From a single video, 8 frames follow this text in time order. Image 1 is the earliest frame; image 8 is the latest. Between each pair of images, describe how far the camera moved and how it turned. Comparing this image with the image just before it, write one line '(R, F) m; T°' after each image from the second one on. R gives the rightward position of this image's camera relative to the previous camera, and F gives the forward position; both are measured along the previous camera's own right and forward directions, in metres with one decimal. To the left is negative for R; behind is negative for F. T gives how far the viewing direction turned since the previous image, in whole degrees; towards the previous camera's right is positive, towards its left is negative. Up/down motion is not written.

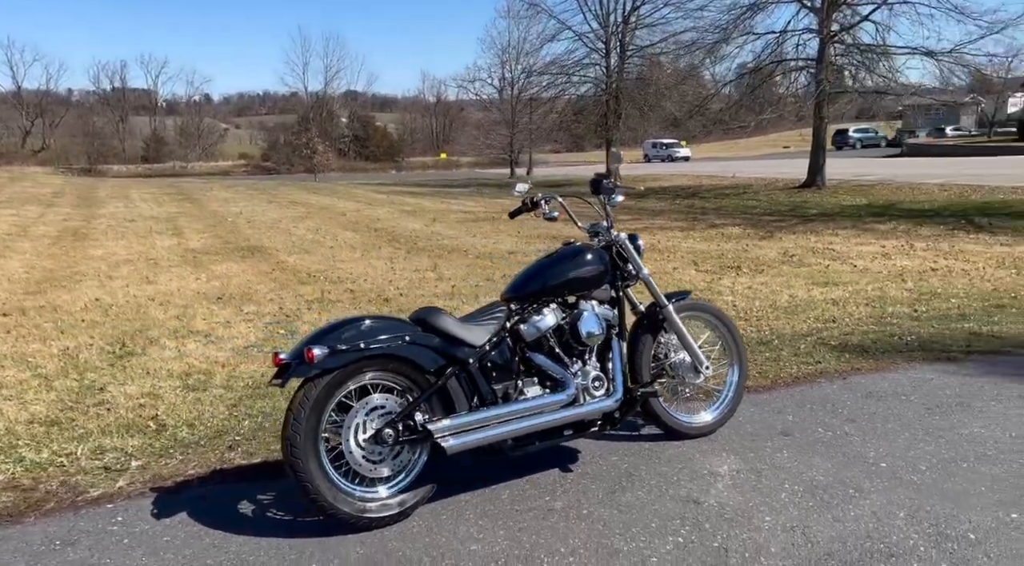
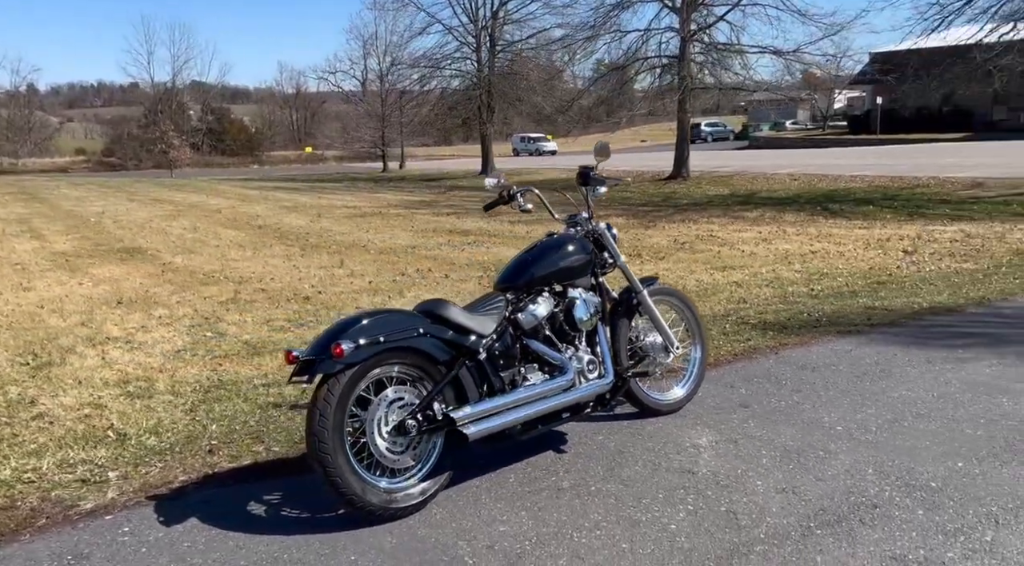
(-0.7, -0.1) m; +10°
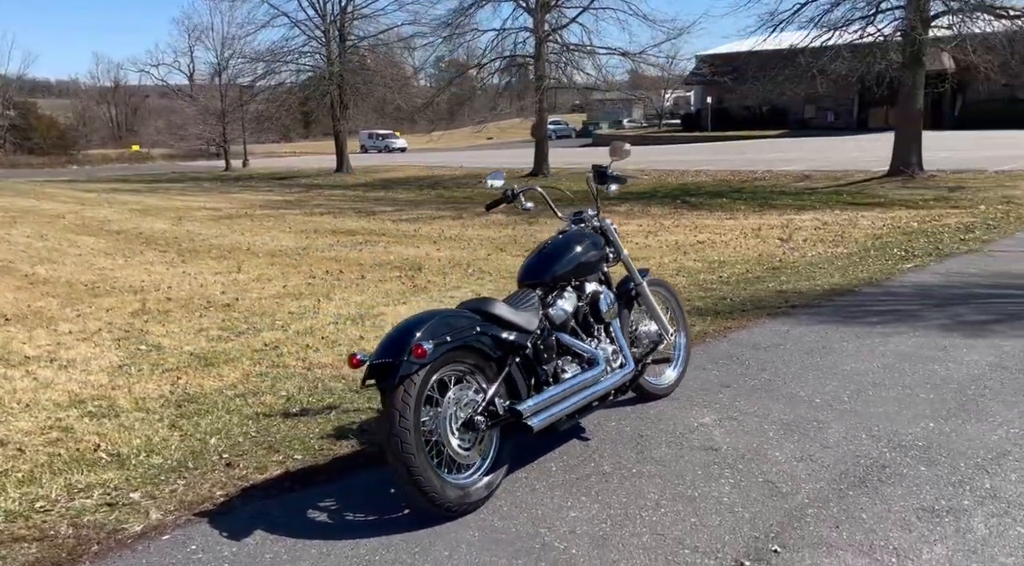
(-1.1, -0.1) m; +12°
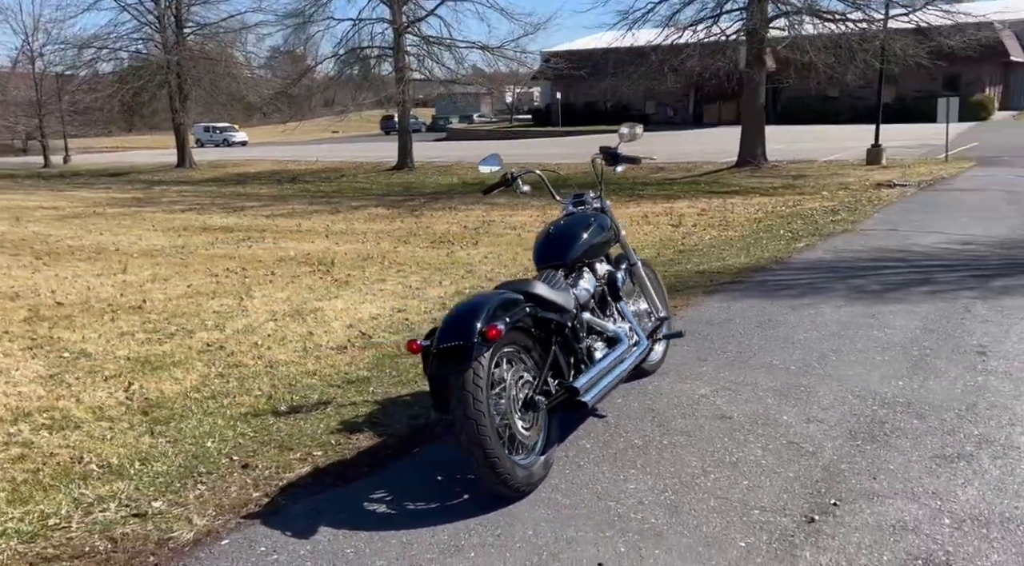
(-1.1, +0.1) m; +12°
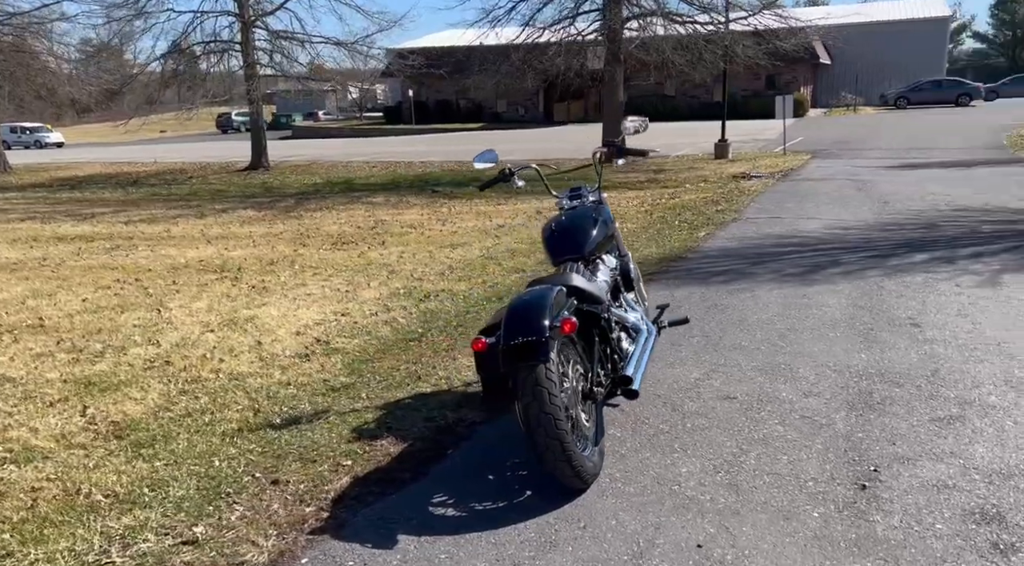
(-1.1, +0.2) m; +12°
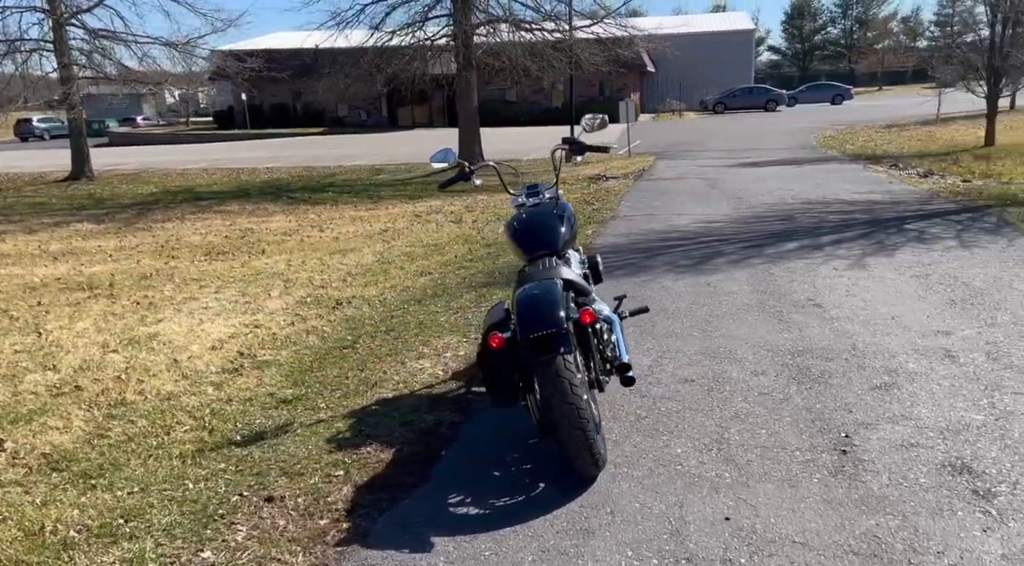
(-0.9, +0.1) m; +12°
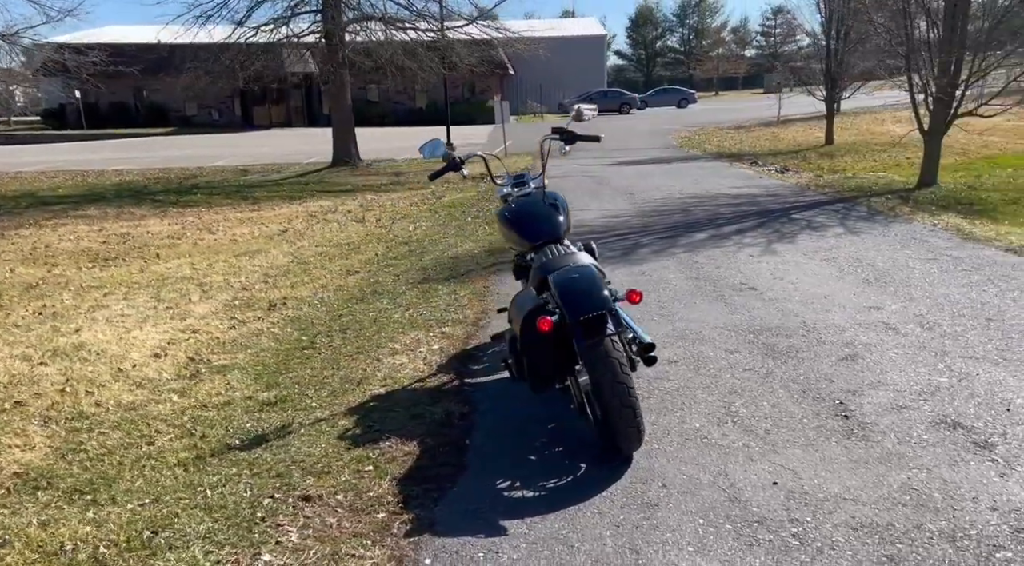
(-0.9, +0.1) m; +10°
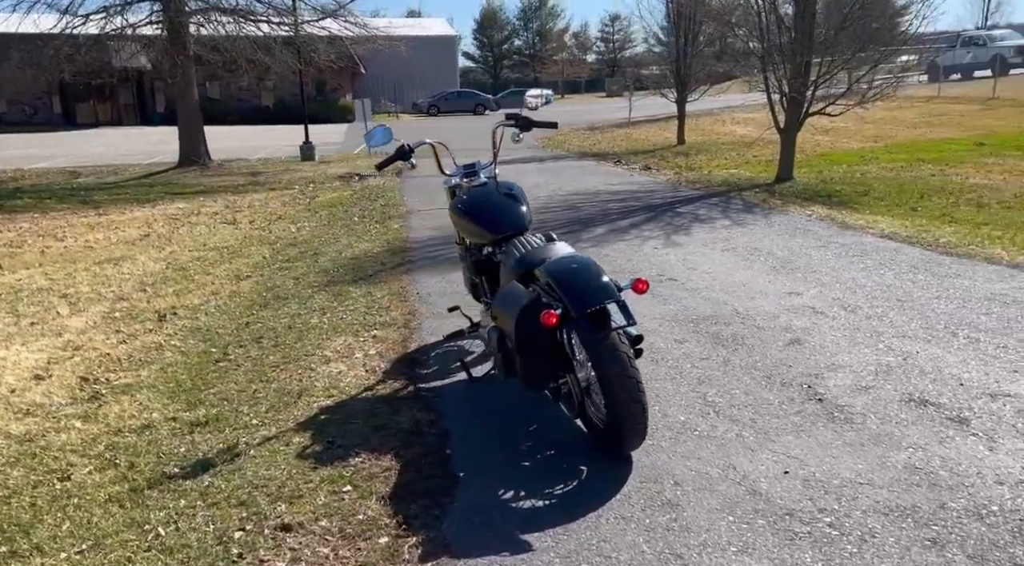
(-0.6, +0.4) m; +10°
